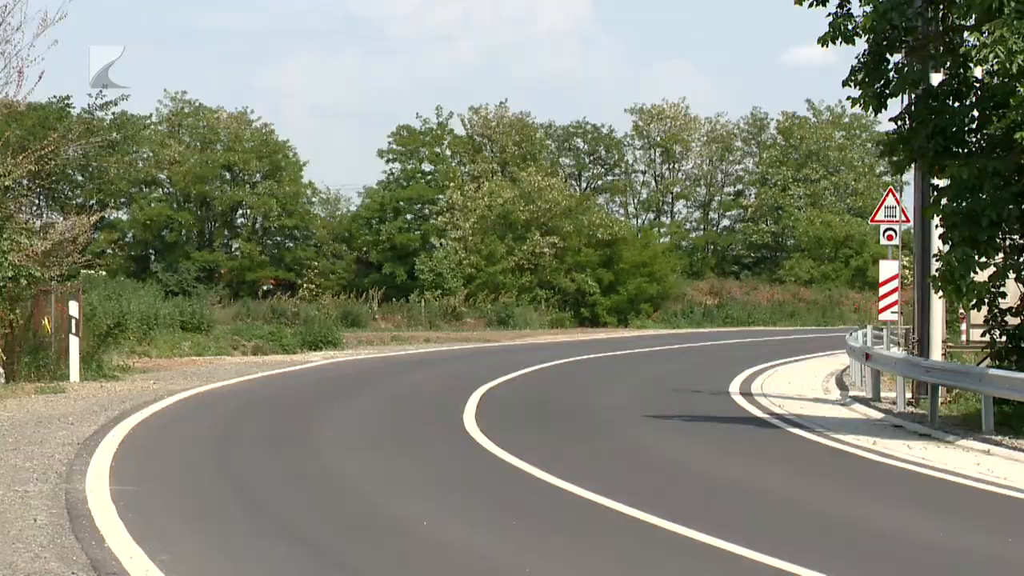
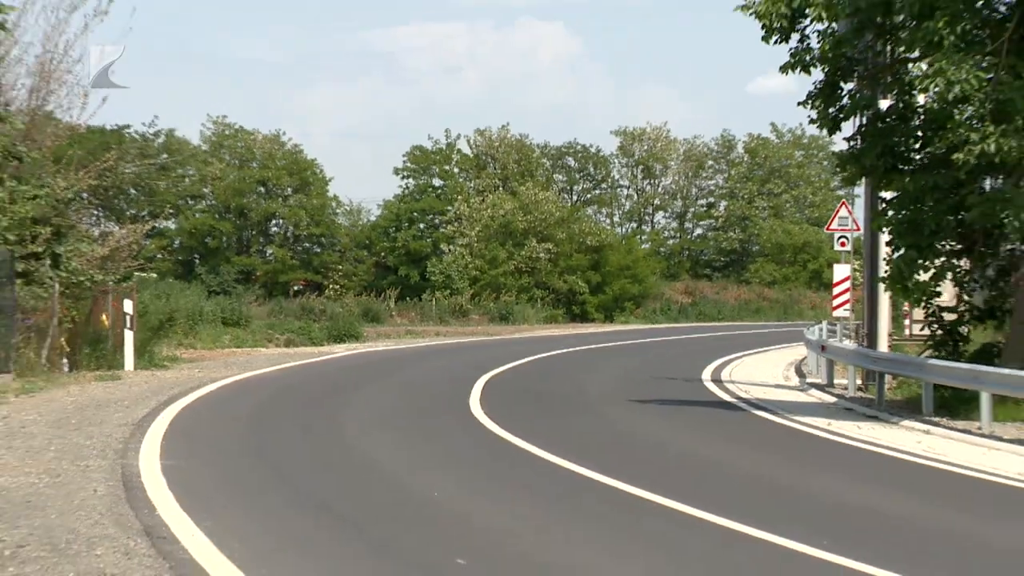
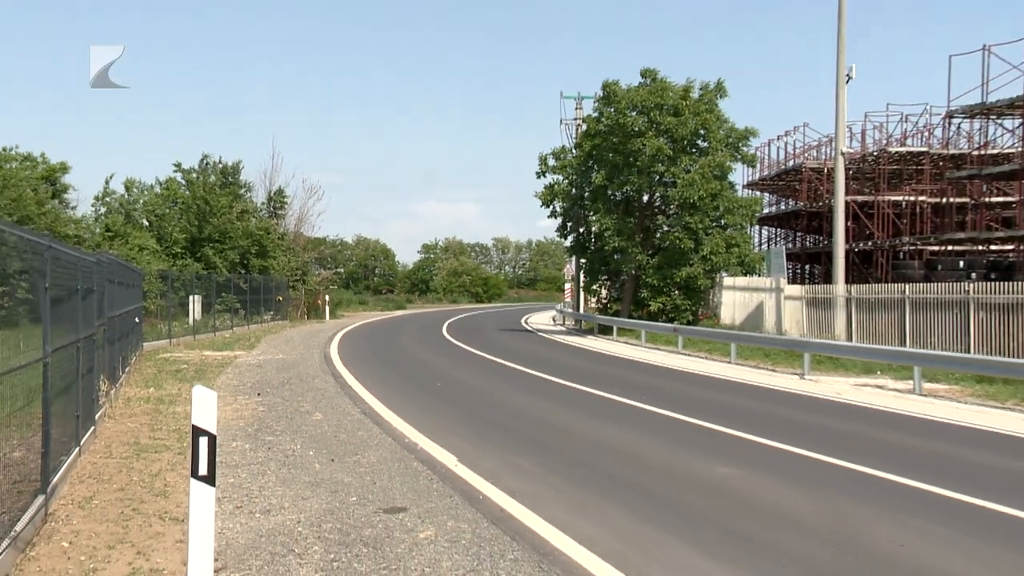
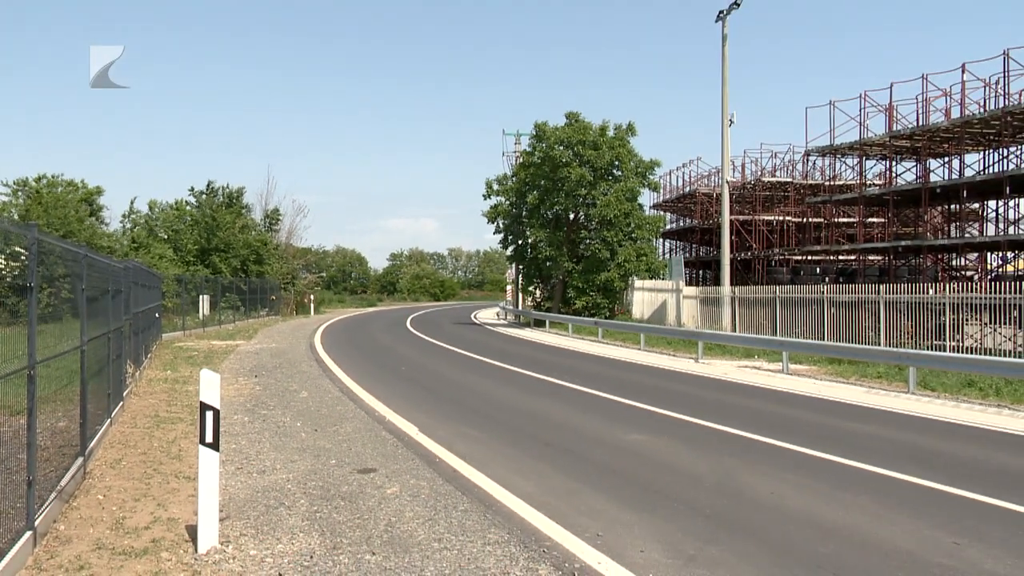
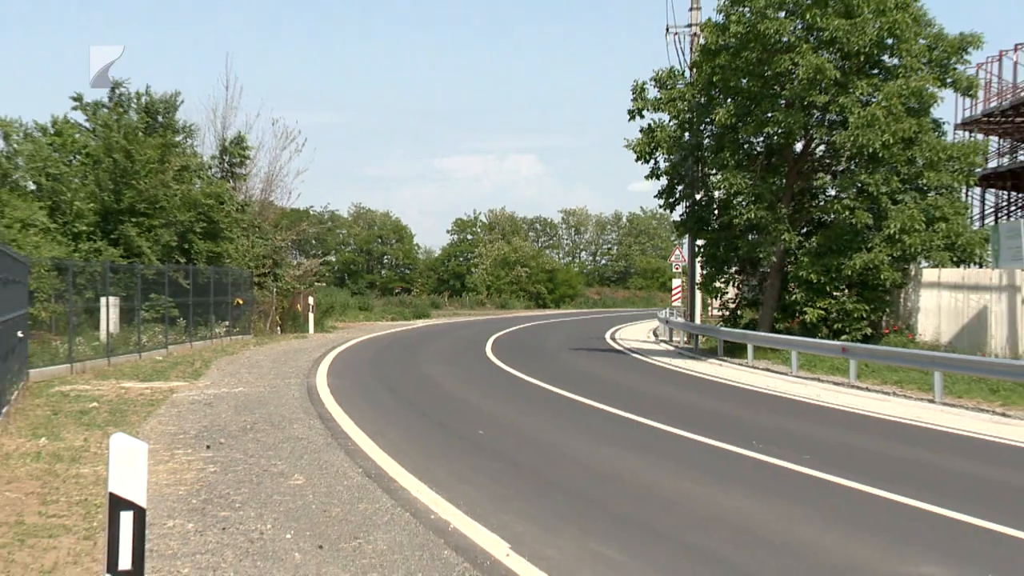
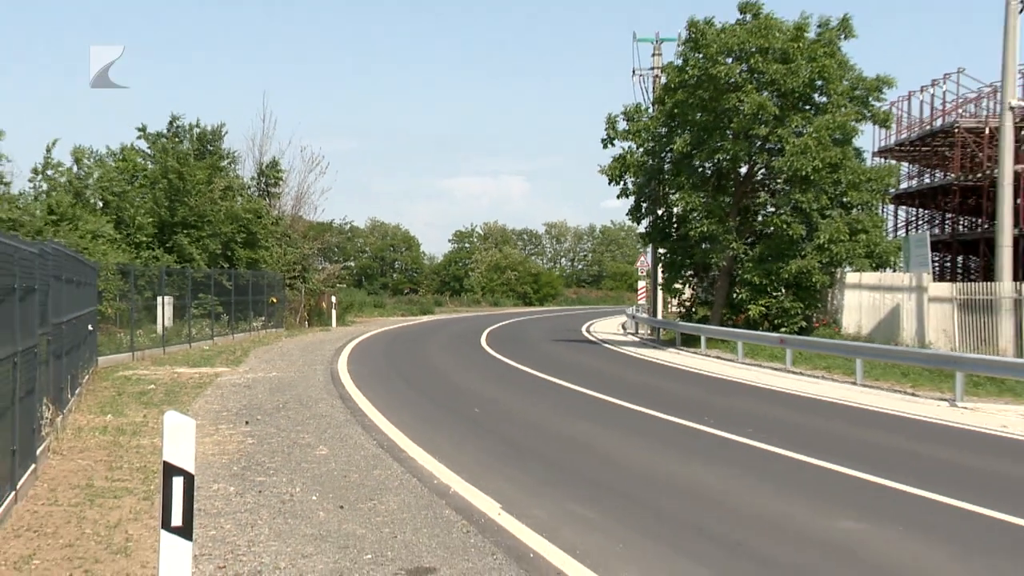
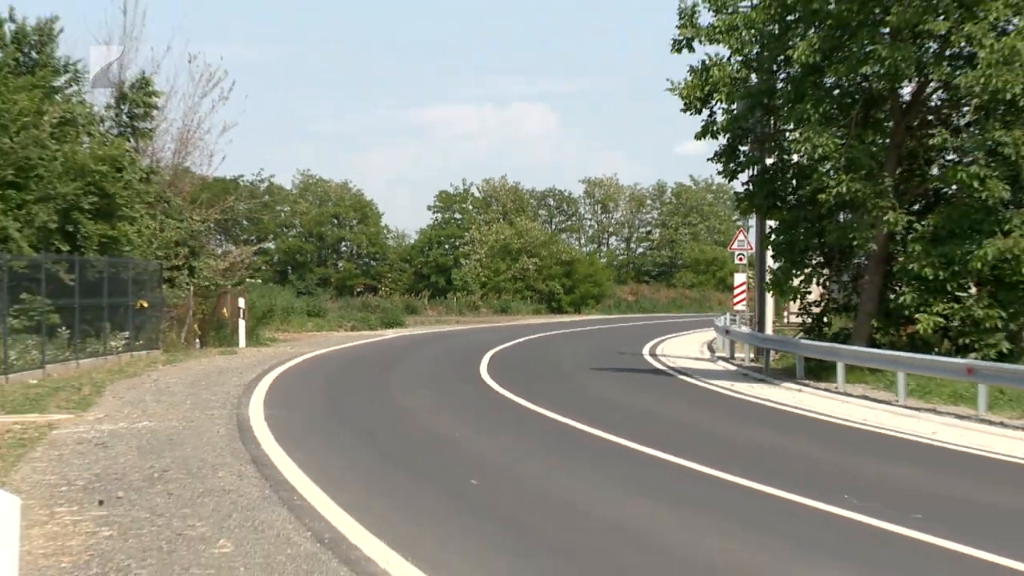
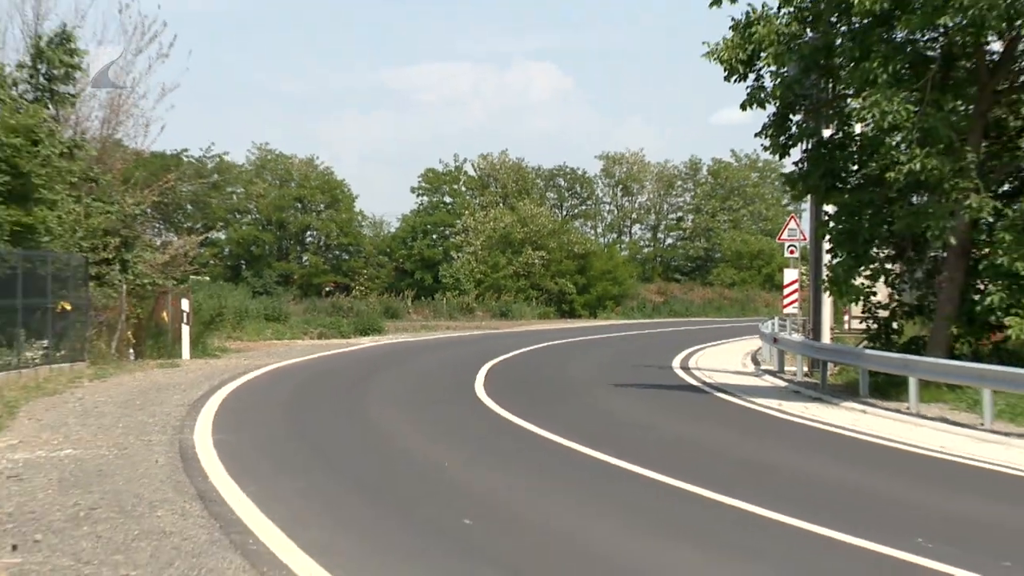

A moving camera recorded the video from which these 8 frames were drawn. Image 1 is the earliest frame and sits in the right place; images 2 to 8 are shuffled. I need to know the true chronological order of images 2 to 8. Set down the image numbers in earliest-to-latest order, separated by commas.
2, 8, 7, 5, 6, 3, 4
